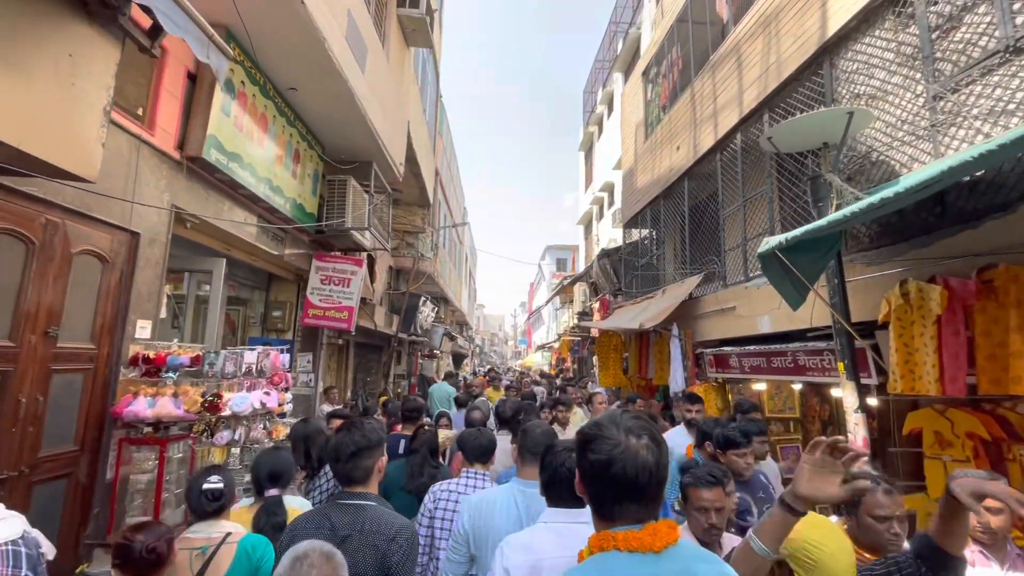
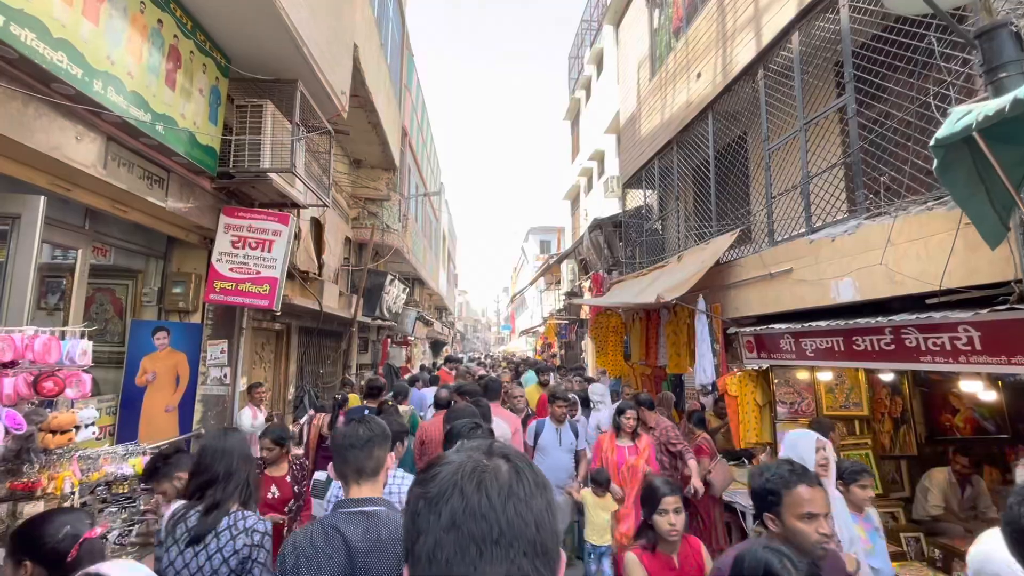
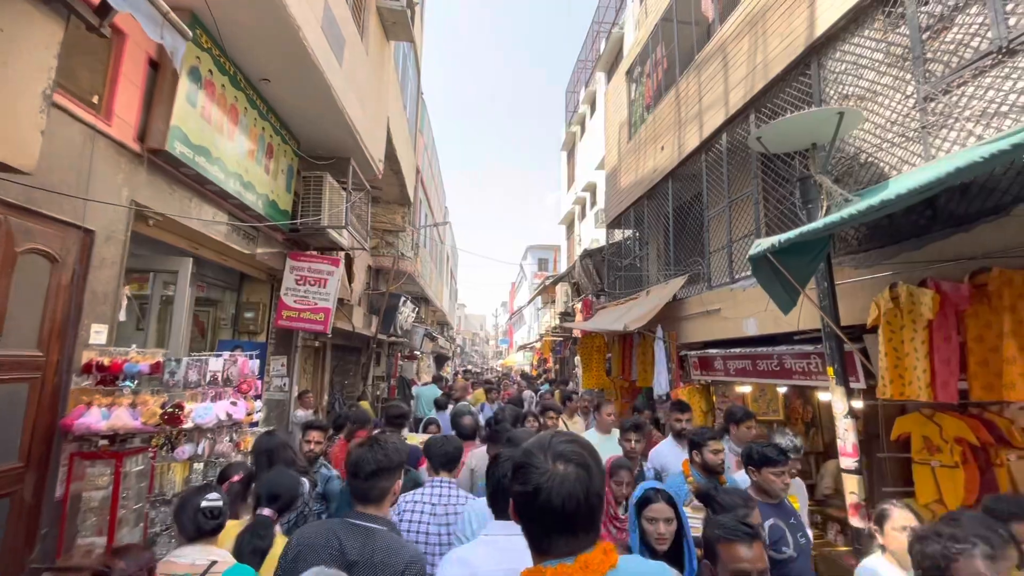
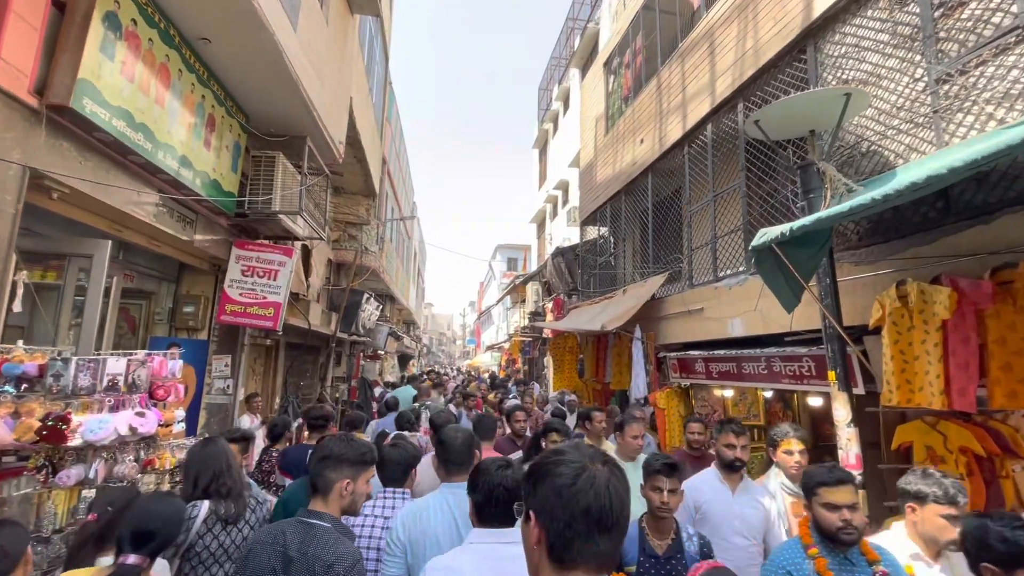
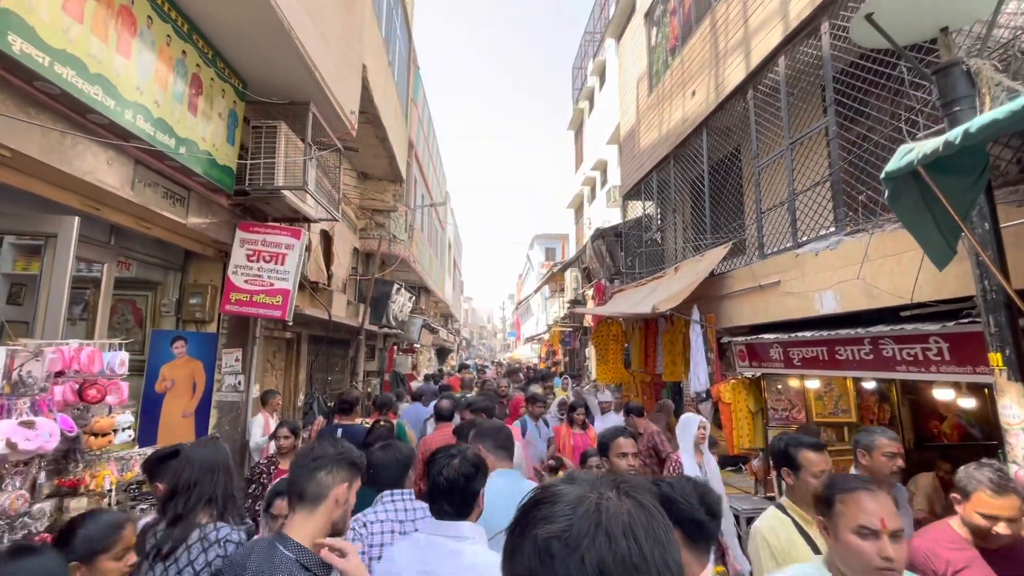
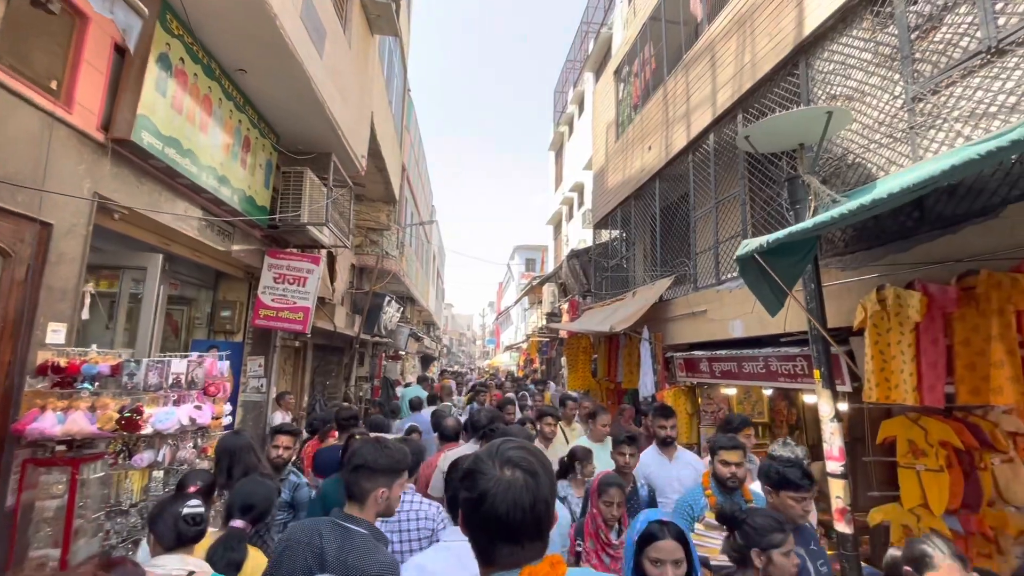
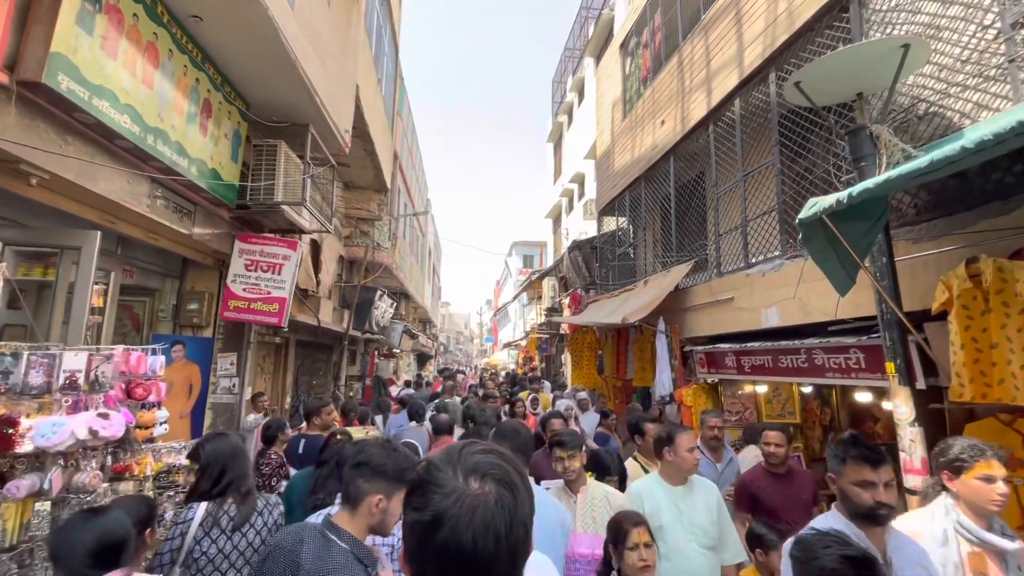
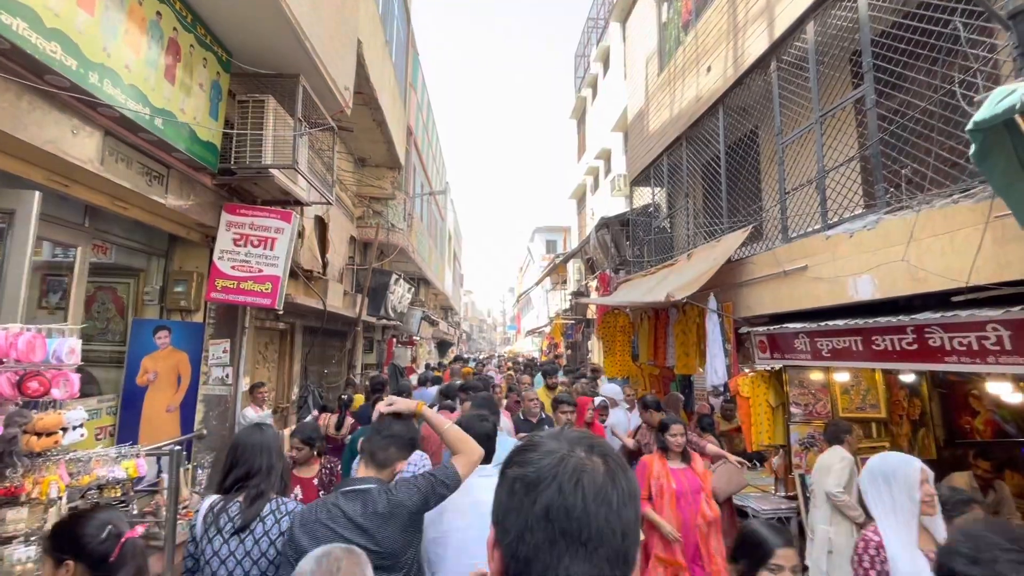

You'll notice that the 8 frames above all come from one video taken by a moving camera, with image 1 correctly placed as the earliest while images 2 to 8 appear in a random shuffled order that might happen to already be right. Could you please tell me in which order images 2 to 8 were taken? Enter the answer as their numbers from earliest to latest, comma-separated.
3, 6, 4, 7, 5, 2, 8
